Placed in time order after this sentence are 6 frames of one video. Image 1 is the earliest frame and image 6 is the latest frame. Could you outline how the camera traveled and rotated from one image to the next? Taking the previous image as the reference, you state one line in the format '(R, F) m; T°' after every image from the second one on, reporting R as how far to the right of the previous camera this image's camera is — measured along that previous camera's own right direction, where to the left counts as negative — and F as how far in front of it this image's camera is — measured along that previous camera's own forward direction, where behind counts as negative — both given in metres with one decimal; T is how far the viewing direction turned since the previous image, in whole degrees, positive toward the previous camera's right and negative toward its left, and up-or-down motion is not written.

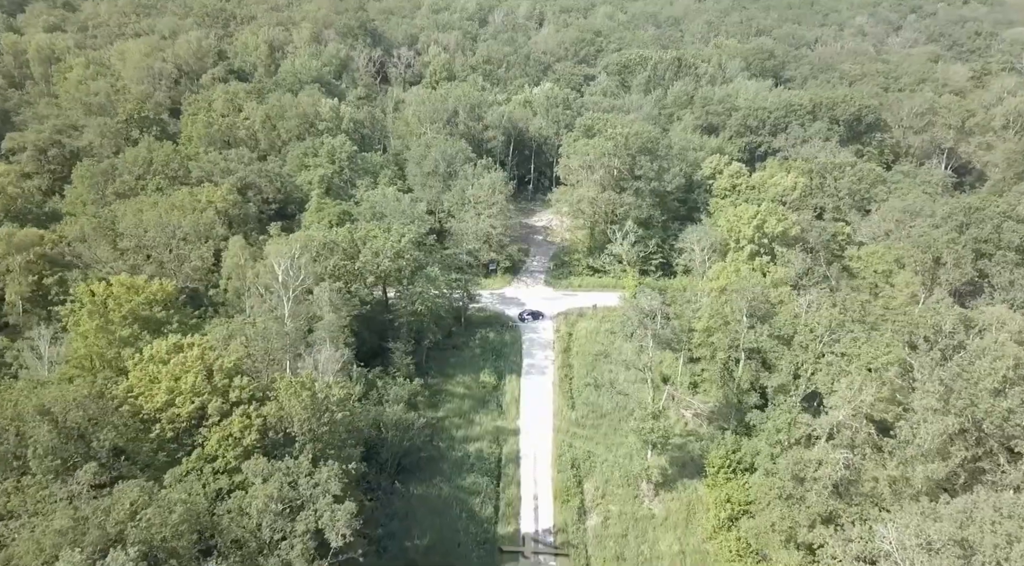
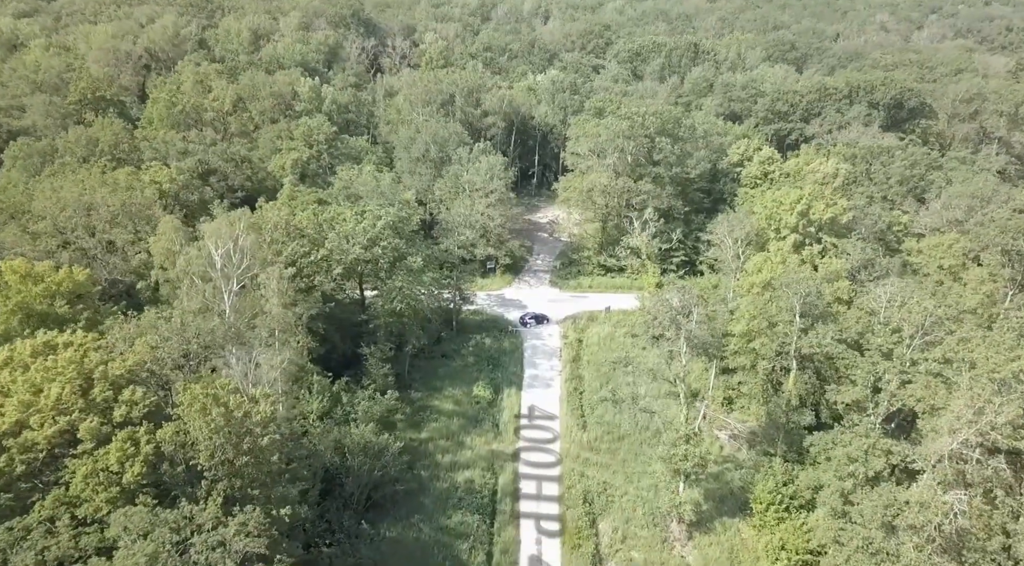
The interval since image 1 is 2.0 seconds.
(+0.3, +8.3) m; 0°
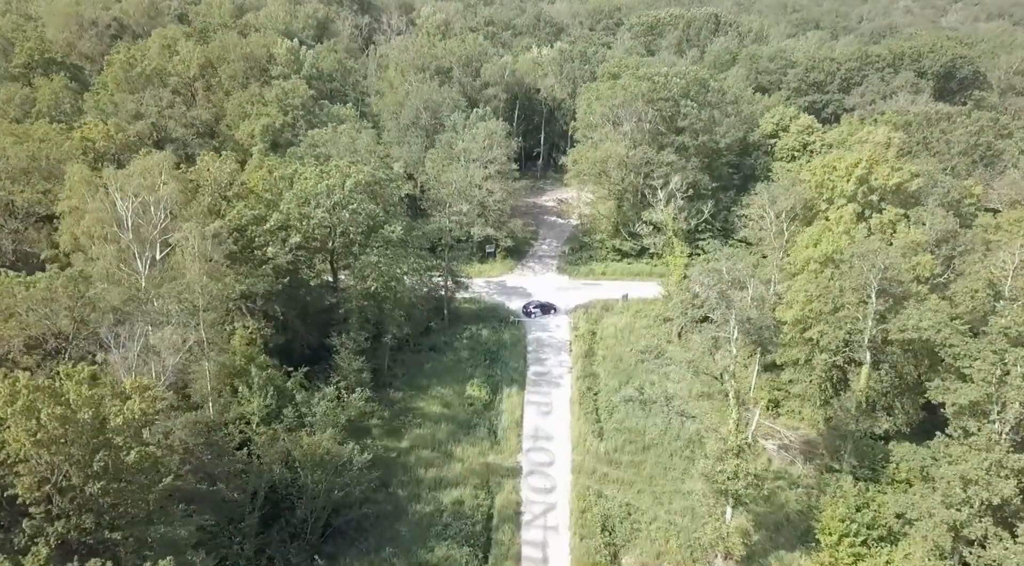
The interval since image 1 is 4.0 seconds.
(+0.2, +7.5) m; 0°
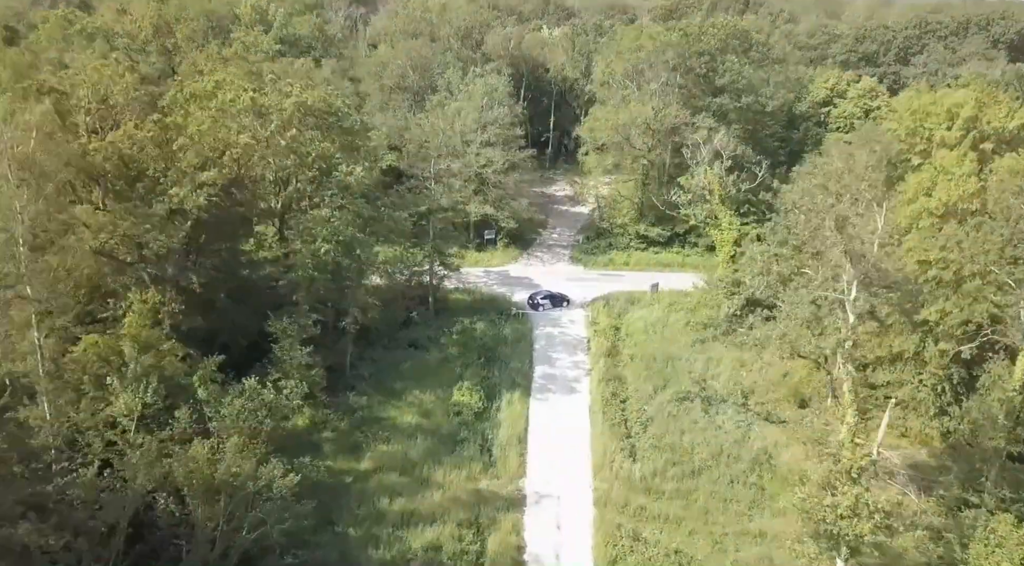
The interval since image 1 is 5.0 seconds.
(+0.2, +8.8) m; -1°
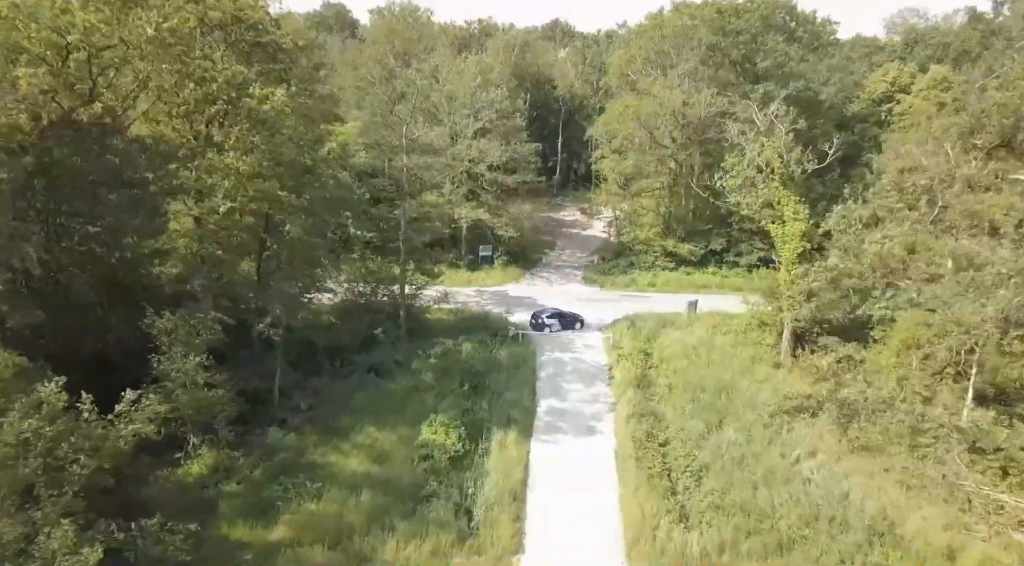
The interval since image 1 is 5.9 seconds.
(+0.4, +8.0) m; -1°
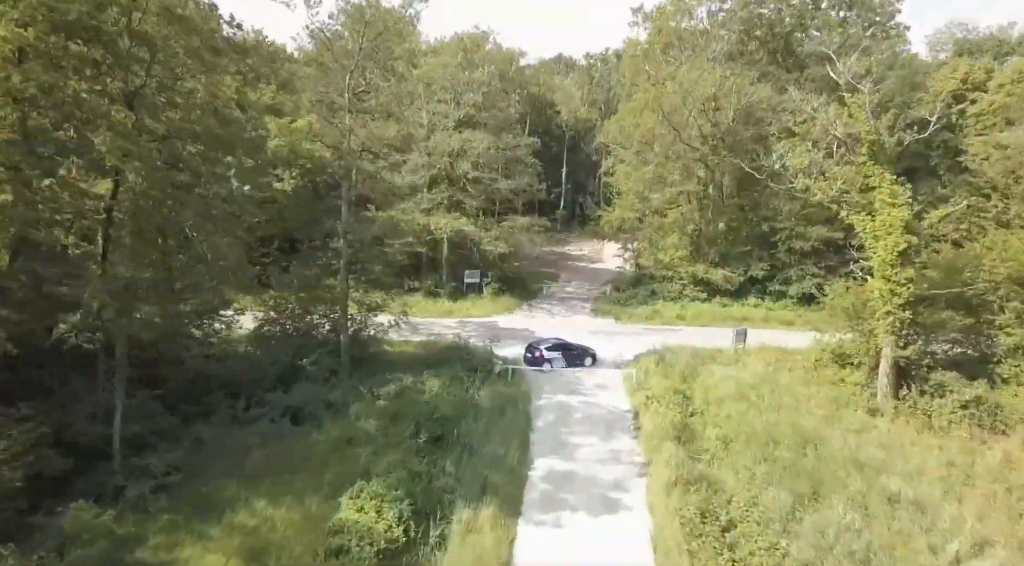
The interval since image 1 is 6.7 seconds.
(+0.5, +7.3) m; 0°
